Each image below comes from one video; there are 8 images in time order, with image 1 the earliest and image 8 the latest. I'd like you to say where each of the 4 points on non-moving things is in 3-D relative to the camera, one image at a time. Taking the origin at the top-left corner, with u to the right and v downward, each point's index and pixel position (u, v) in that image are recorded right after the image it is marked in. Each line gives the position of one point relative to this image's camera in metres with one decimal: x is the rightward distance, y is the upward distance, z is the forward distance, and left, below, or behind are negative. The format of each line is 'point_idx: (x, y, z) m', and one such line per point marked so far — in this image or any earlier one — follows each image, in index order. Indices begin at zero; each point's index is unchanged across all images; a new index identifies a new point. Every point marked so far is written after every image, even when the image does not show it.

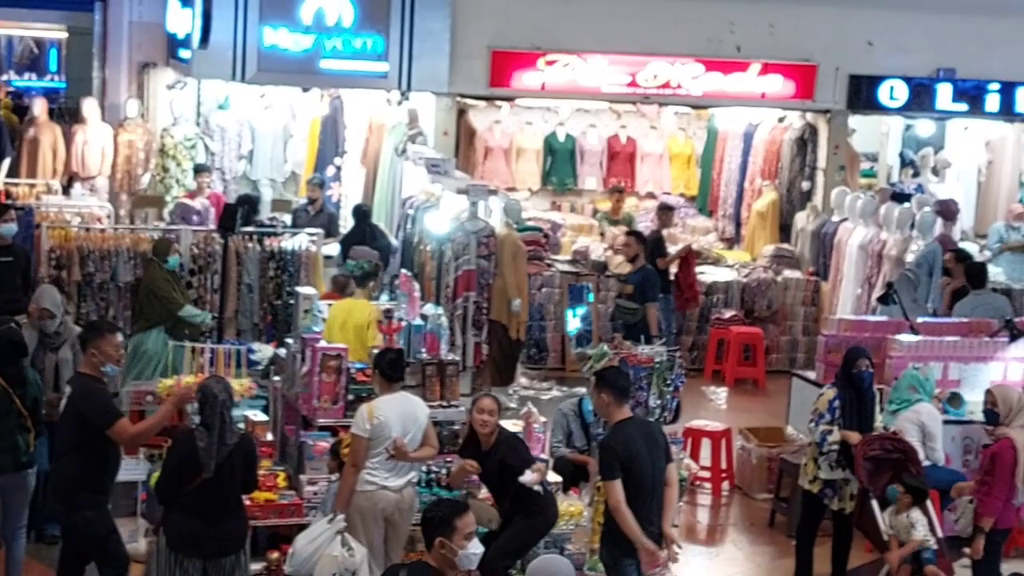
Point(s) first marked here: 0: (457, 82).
0: (-0.4, +1.5, +10.9) m
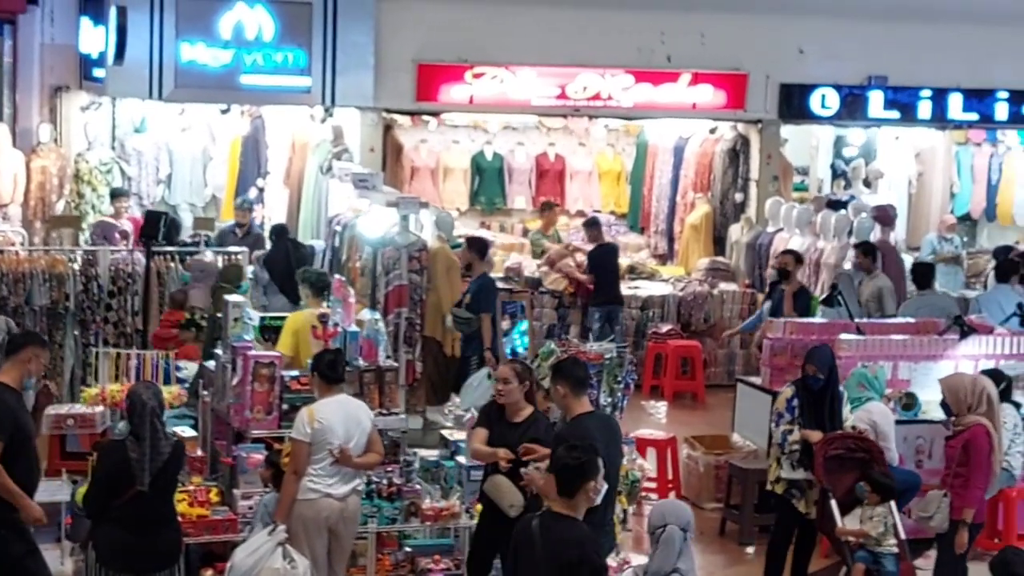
0: (-0.9, +1.4, +10.6) m
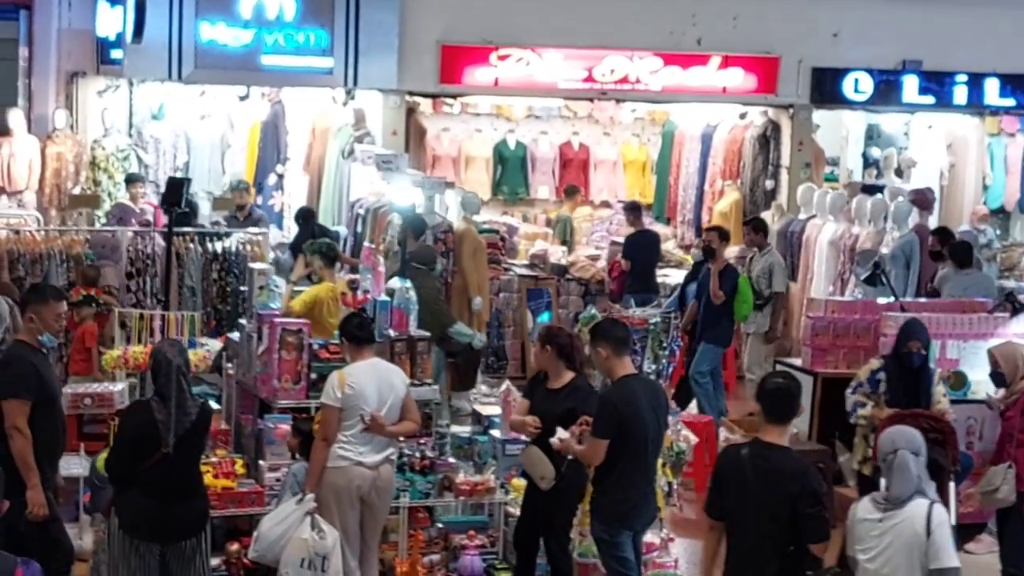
0: (-0.7, +1.5, +10.4) m
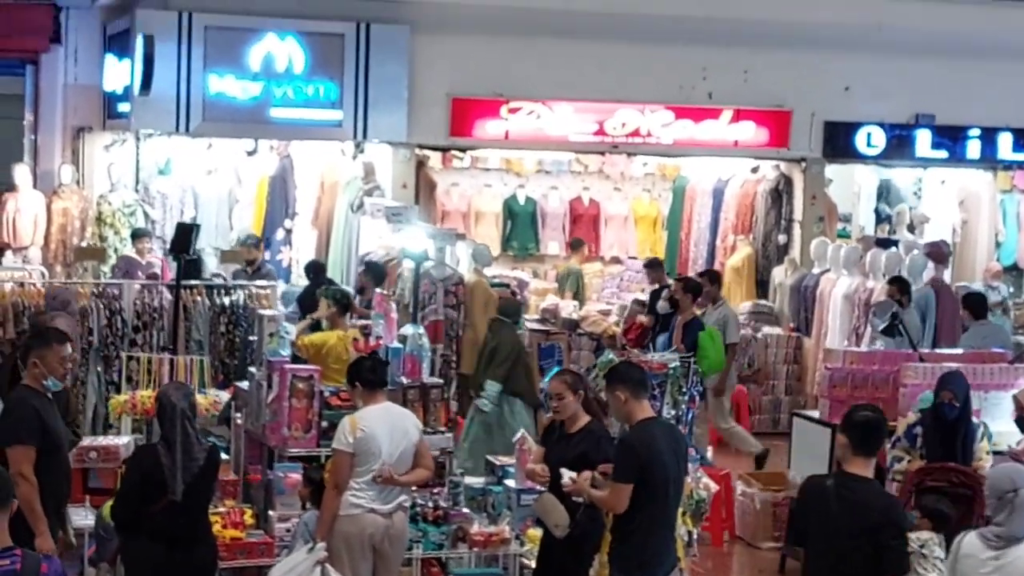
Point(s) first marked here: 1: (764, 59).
0: (-0.7, +1.1, +10.3) m
1: (+1.8, +1.6, +10.7) m
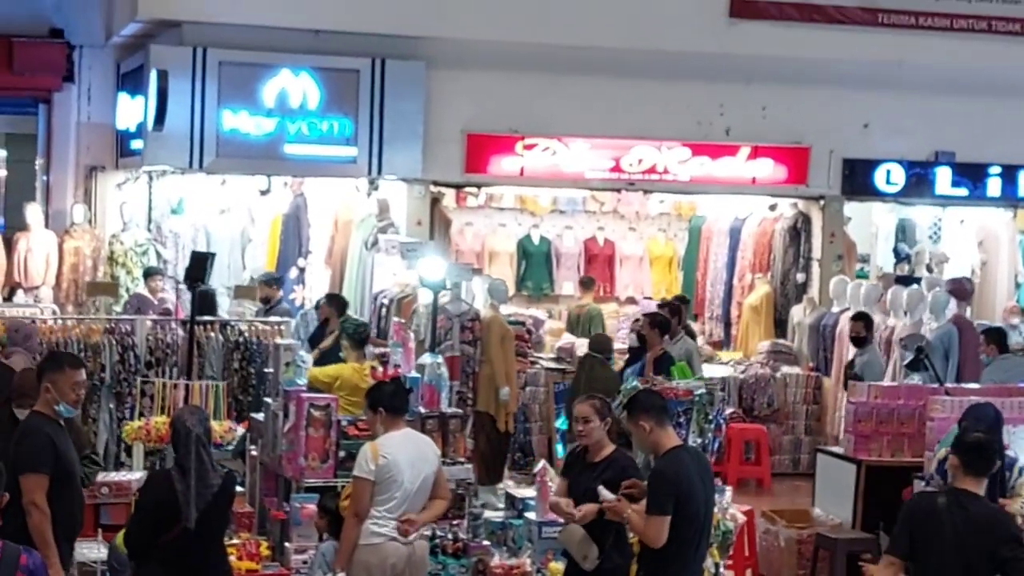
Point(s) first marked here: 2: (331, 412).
0: (-0.5, +0.8, +10.2) m
1: (+1.9, +1.4, +10.6) m
2: (-0.7, -0.5, +6.0) m
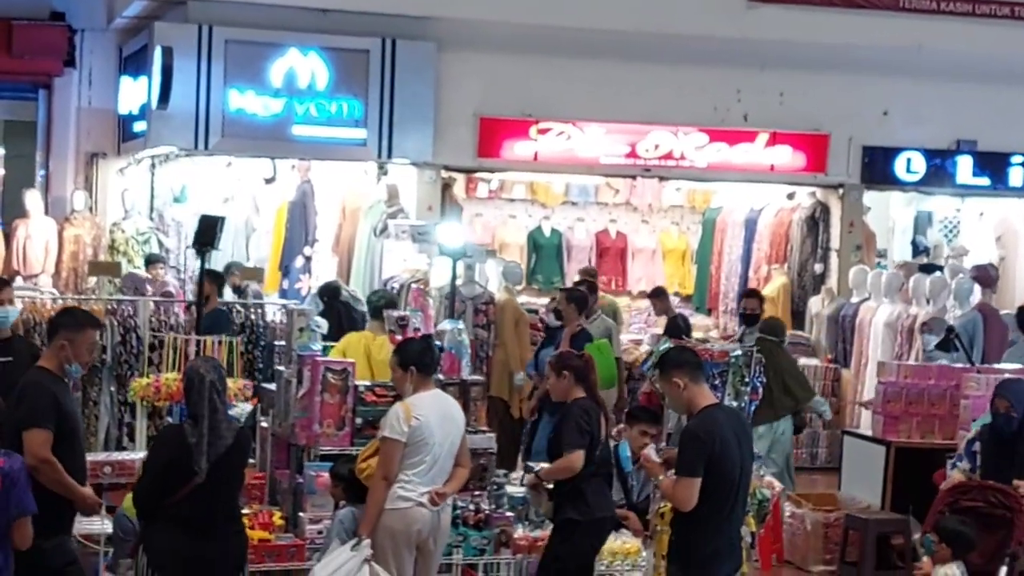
0: (-0.5, +0.9, +10.0) m
1: (+2.0, +1.4, +10.4) m
2: (-0.6, -0.3, +5.7) m
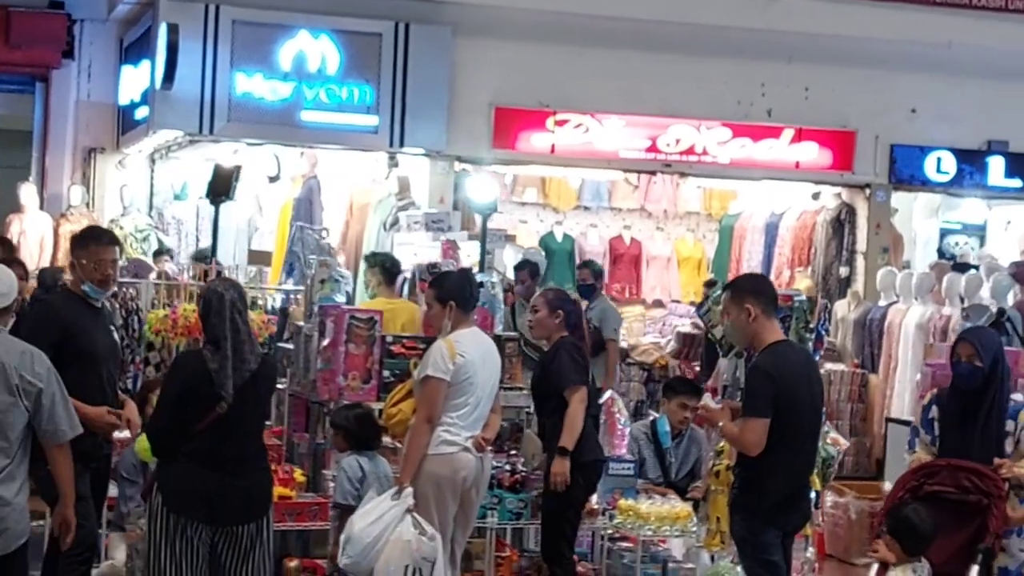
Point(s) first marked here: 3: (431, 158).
0: (-0.4, +0.9, +9.6) m
1: (+2.1, +1.4, +10.1) m
2: (-0.5, -0.1, +5.3) m
3: (-0.5, +0.8, +9.6) m
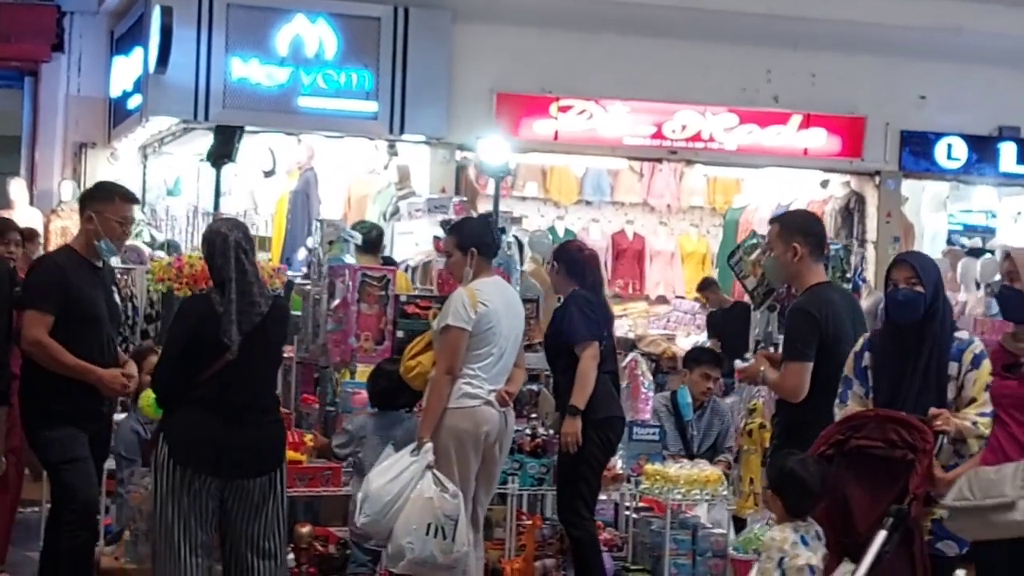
0: (-0.3, +1.0, +9.4) m
1: (+2.1, +1.5, +9.9) m
2: (-0.4, 0.0, +5.0) m
3: (-0.5, +0.9, +9.4) m
